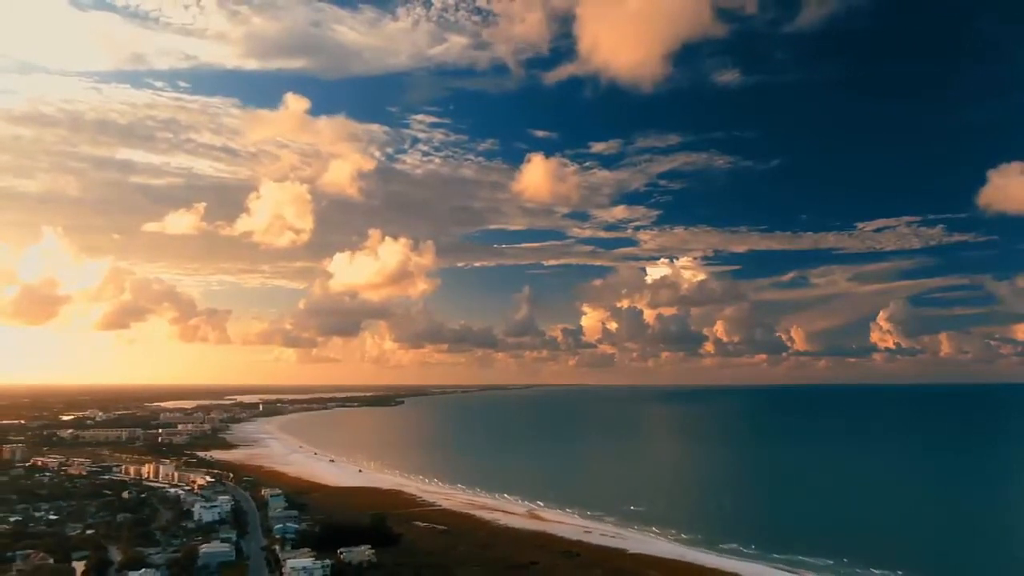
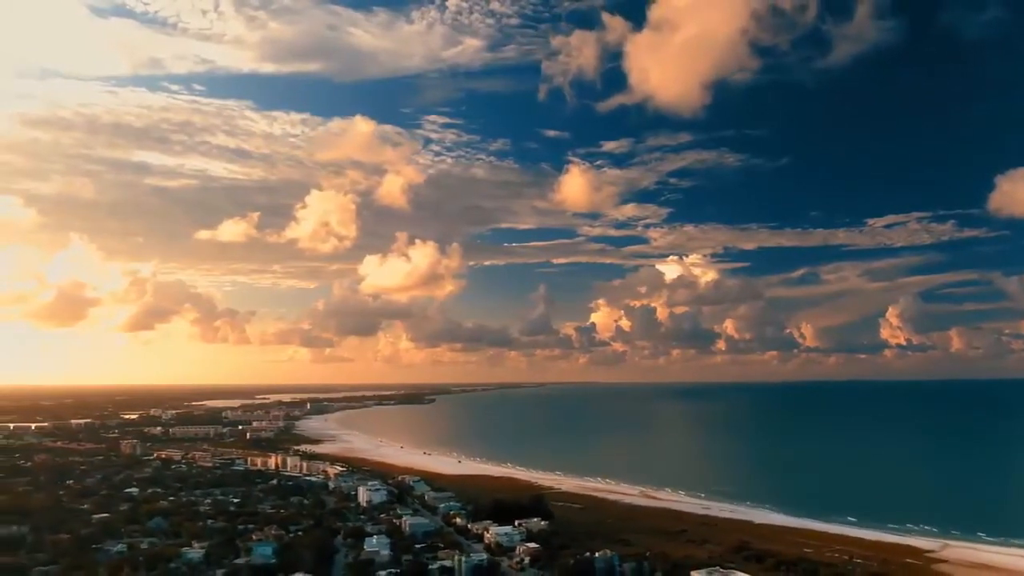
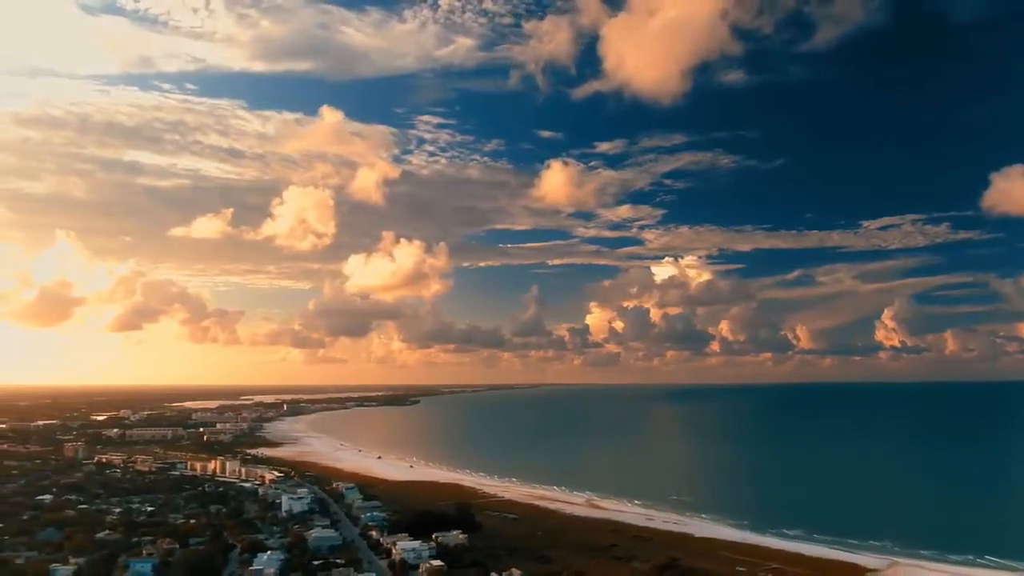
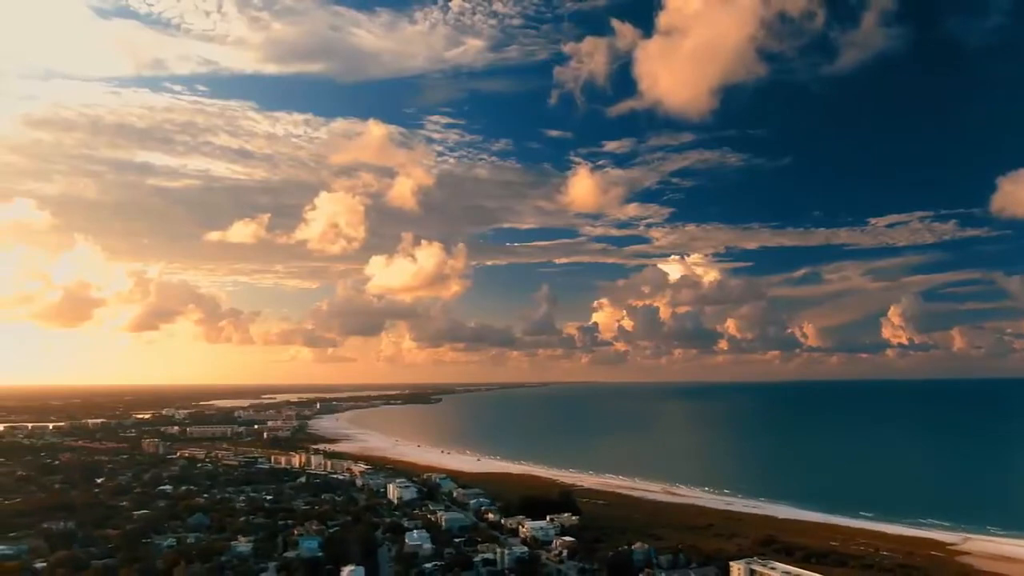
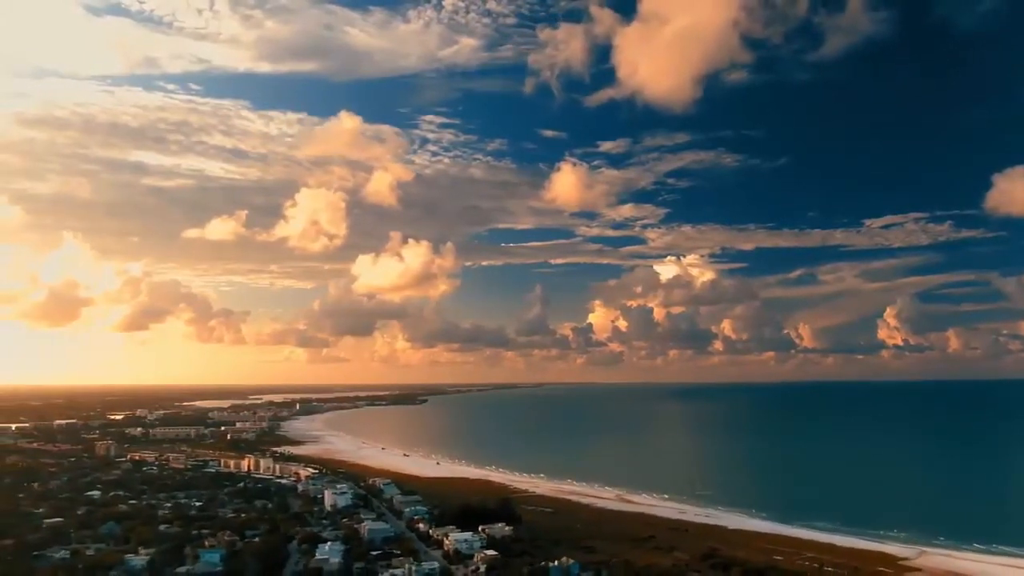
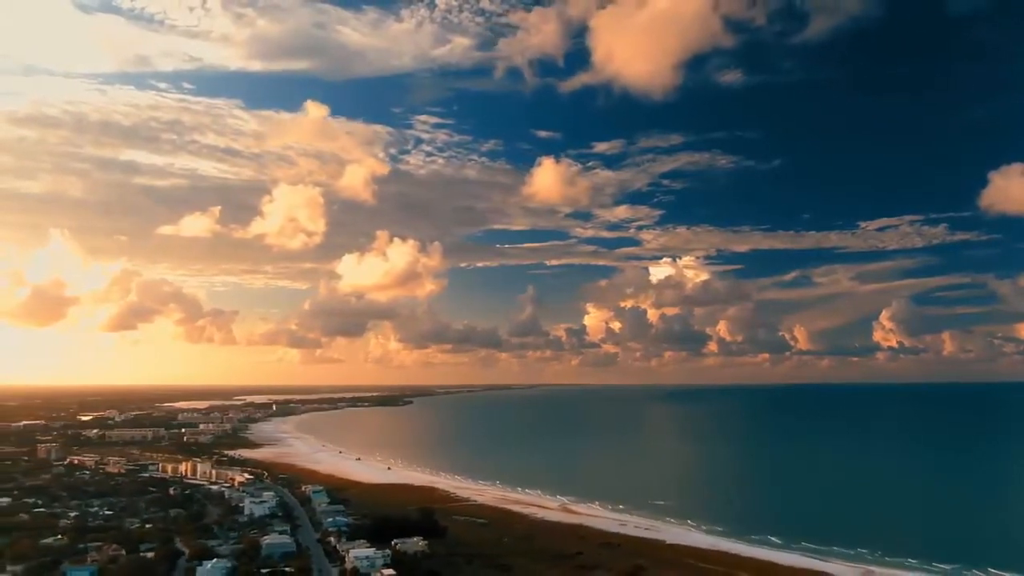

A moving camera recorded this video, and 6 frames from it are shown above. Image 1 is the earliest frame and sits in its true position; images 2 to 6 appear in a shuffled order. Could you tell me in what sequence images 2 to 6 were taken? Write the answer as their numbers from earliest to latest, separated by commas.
6, 3, 5, 2, 4
